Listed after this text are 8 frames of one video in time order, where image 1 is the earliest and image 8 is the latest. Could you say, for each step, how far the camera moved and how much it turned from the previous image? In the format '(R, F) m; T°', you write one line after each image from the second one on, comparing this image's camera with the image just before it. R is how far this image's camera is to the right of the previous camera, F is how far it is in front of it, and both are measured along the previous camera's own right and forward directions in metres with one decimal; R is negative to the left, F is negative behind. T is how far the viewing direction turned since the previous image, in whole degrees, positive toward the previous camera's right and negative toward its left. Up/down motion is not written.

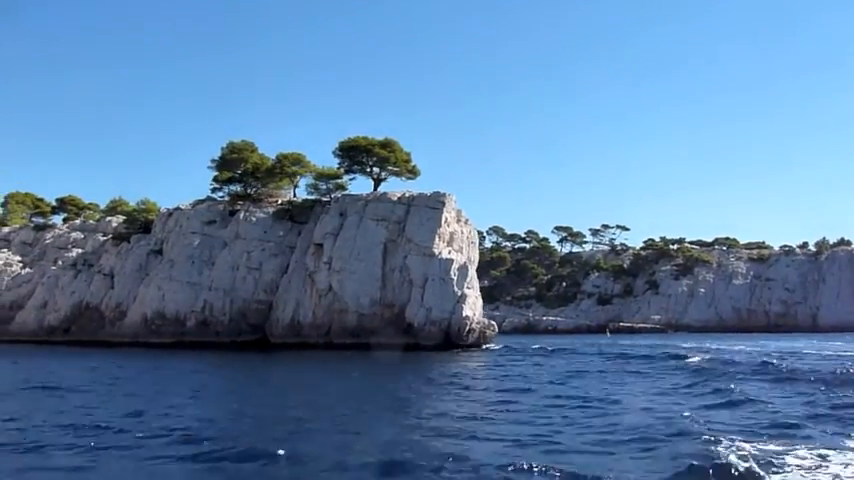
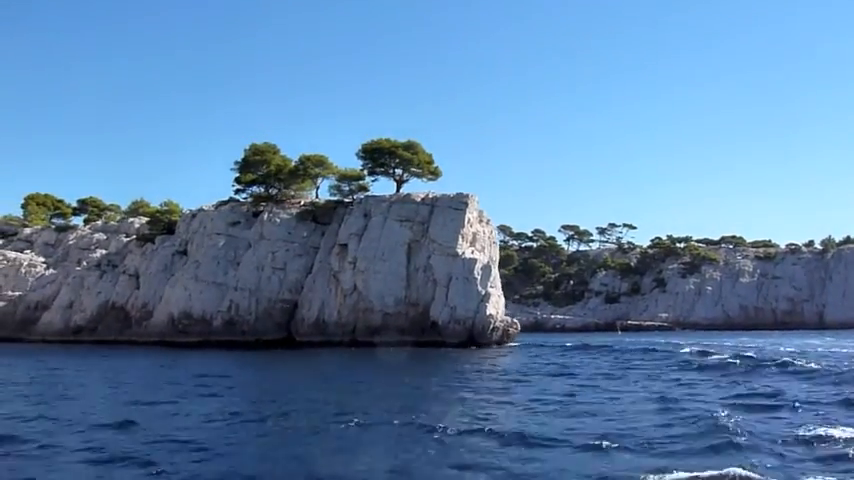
(-1.0, -0.7) m; 0°
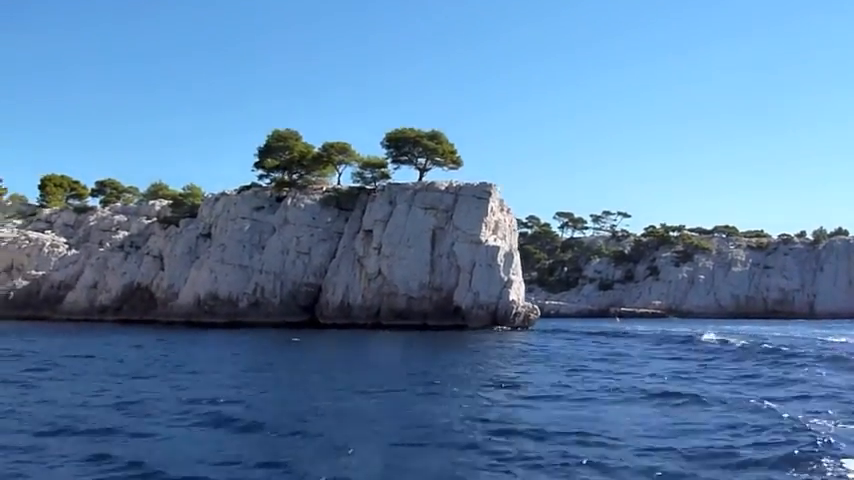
(-1.8, -1.3) m; +1°
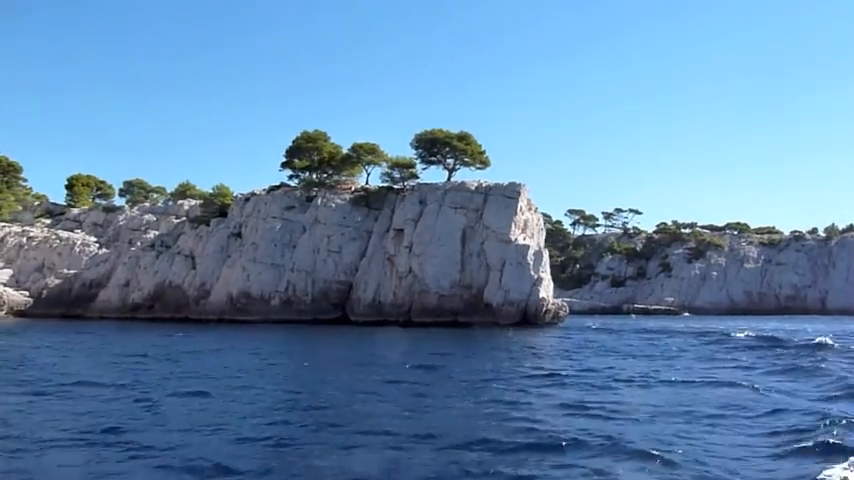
(-1.3, -0.7) m; 0°
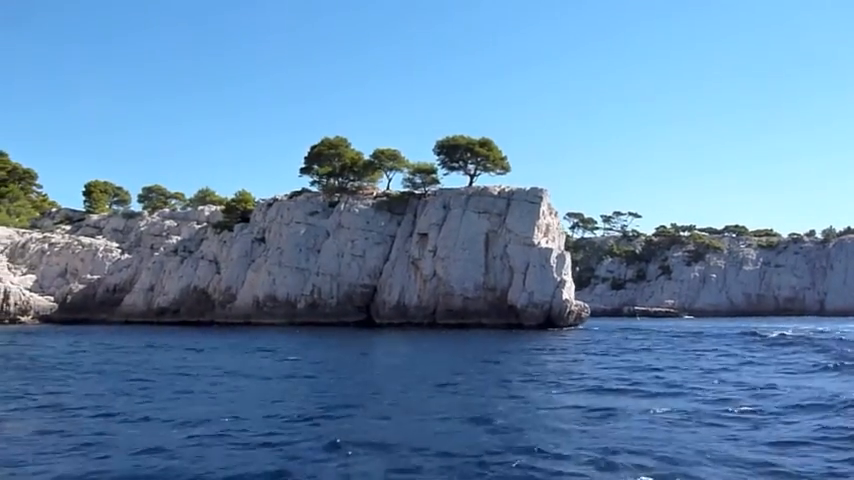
(-1.7, -1.0) m; +1°
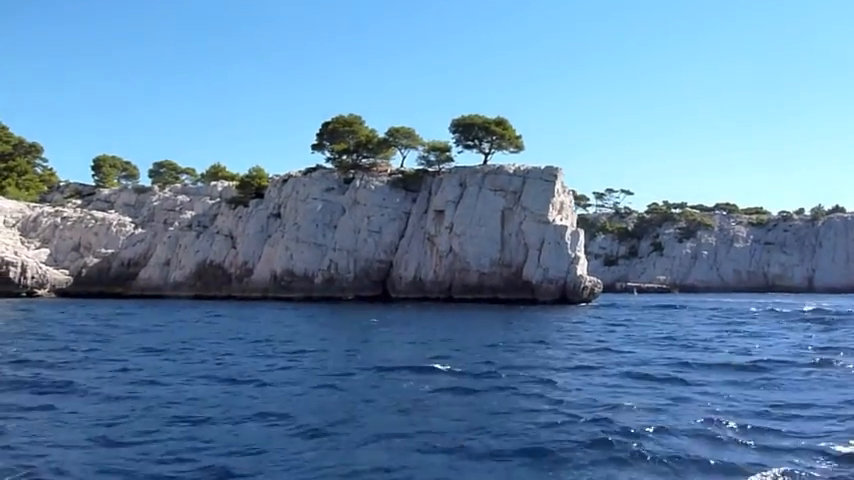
(-1.7, -0.9) m; +1°
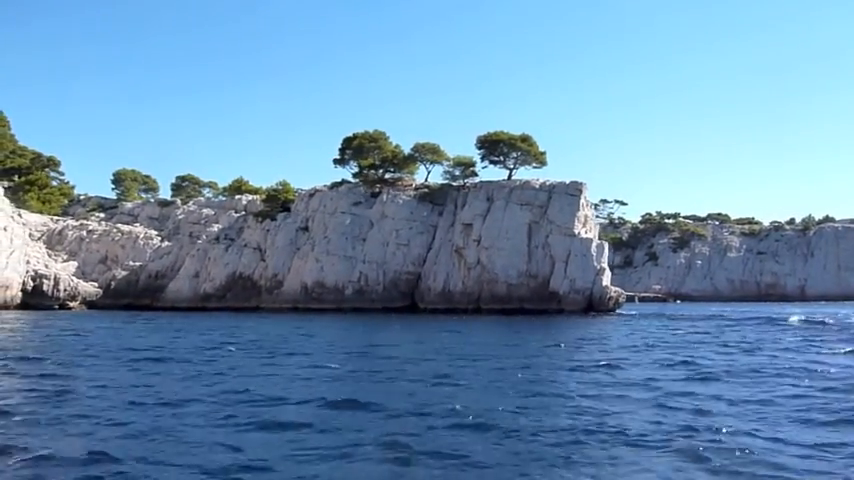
(-2.5, -1.4) m; +1°
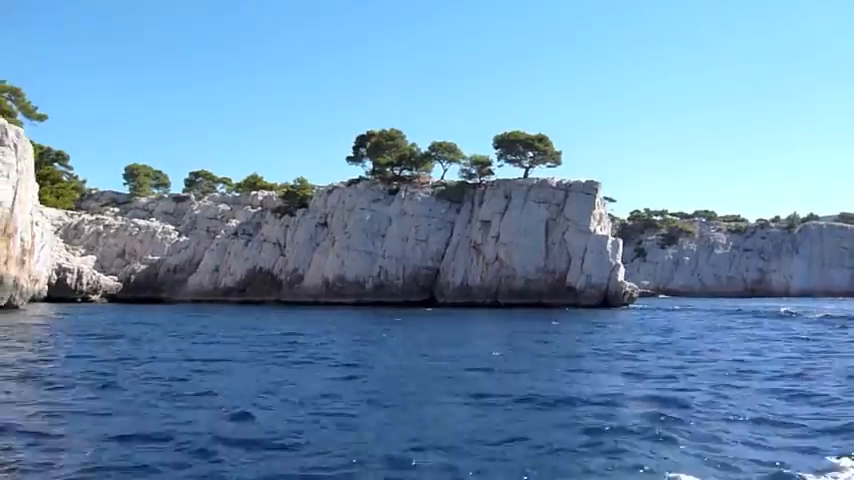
(-2.4, -1.4) m; +2°
